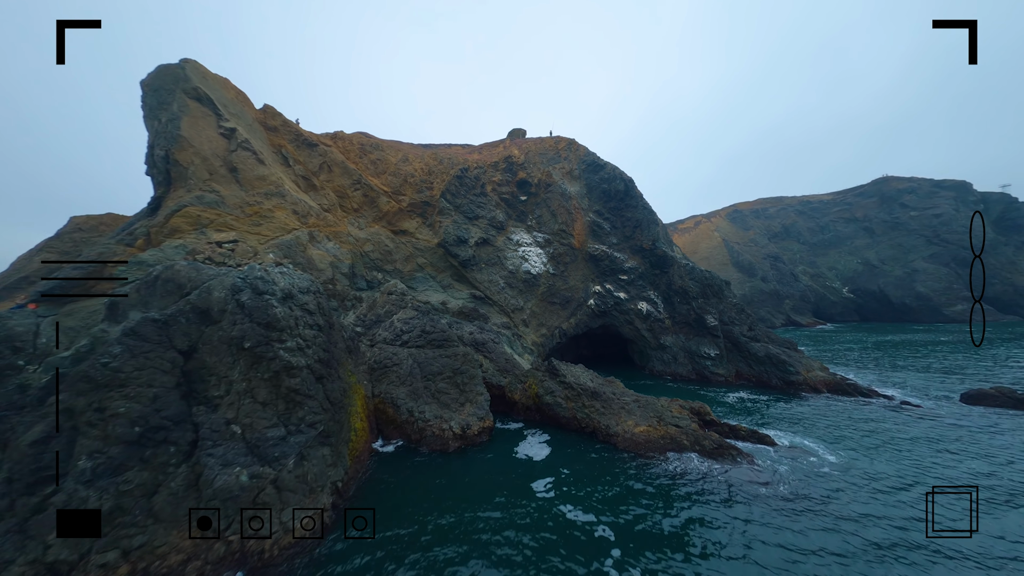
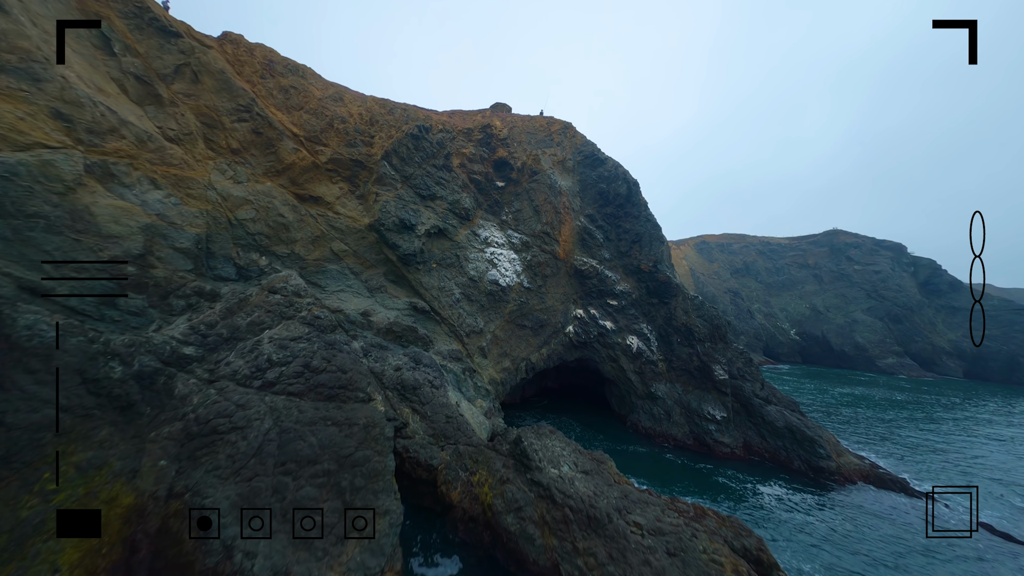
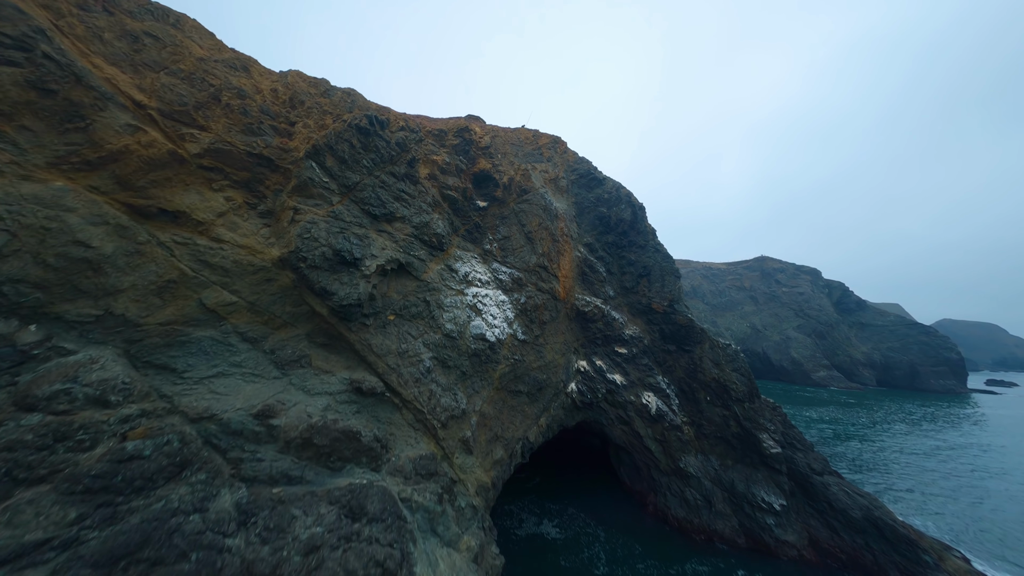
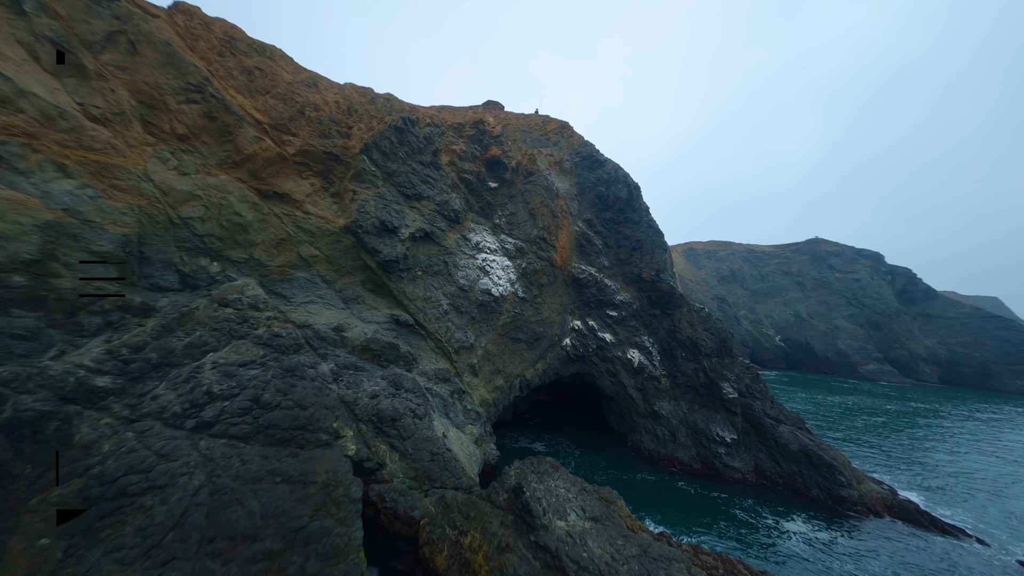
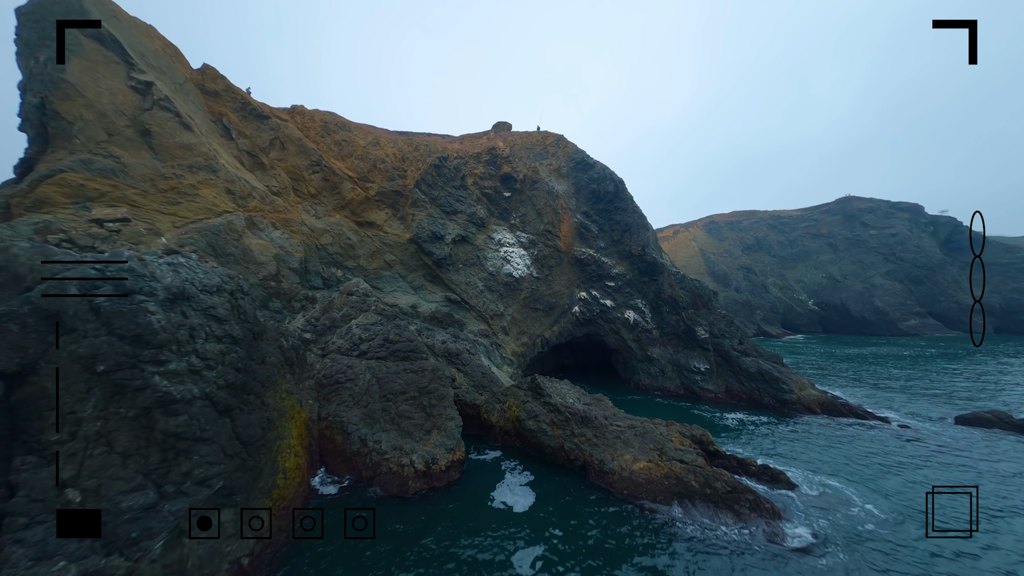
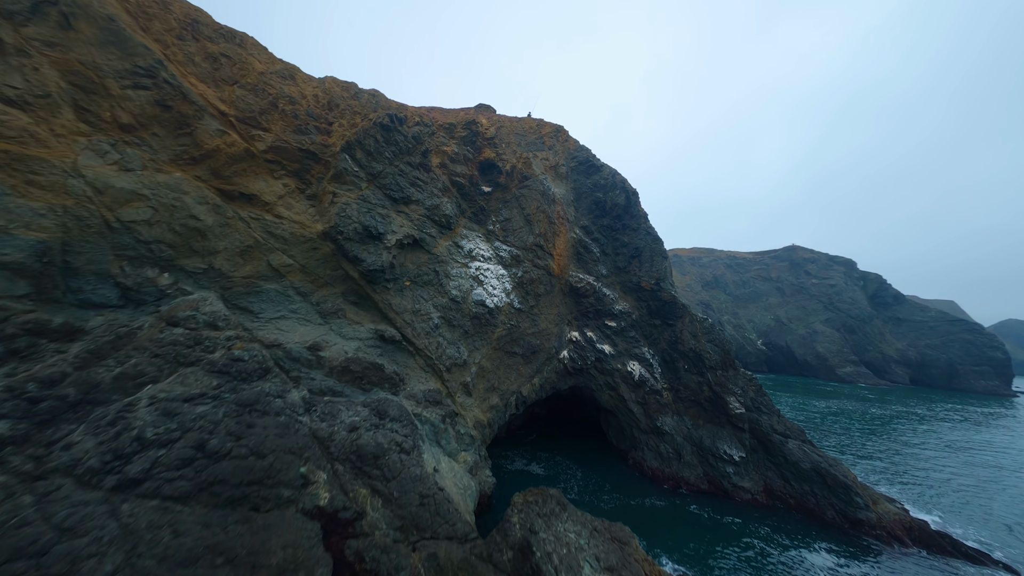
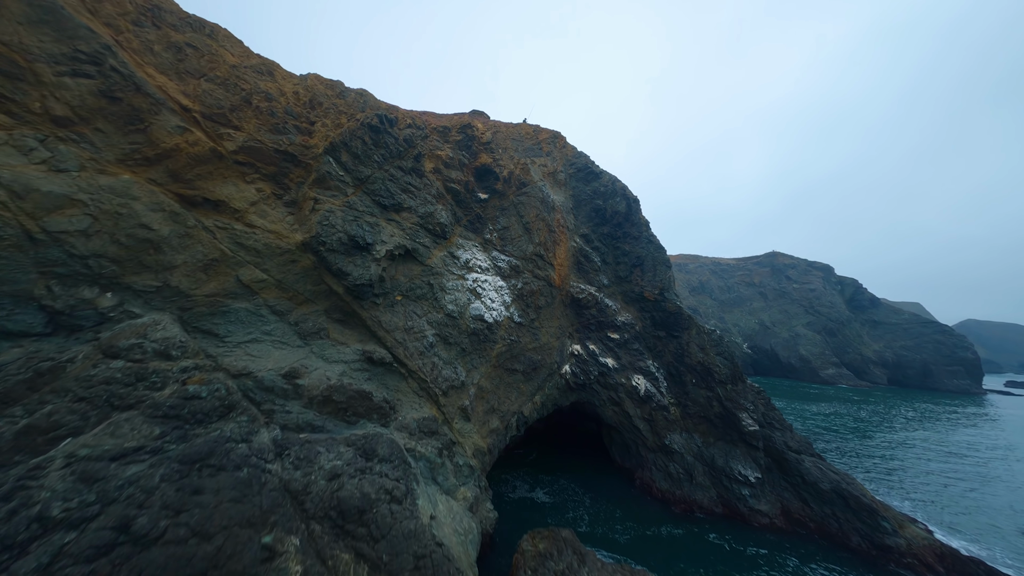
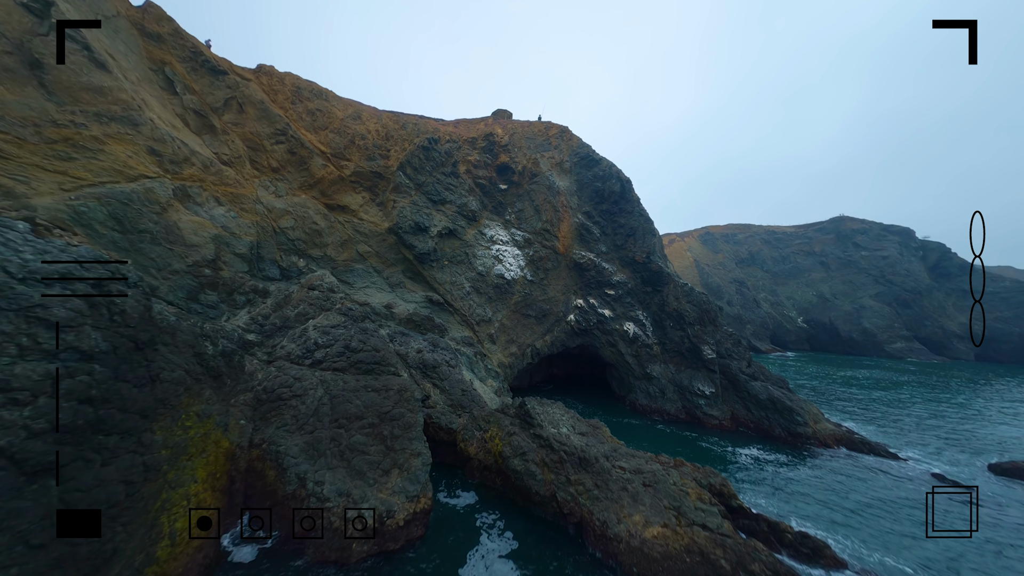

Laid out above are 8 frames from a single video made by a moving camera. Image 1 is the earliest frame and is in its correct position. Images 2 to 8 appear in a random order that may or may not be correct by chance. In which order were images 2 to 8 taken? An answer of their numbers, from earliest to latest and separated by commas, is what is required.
5, 8, 2, 4, 6, 7, 3
